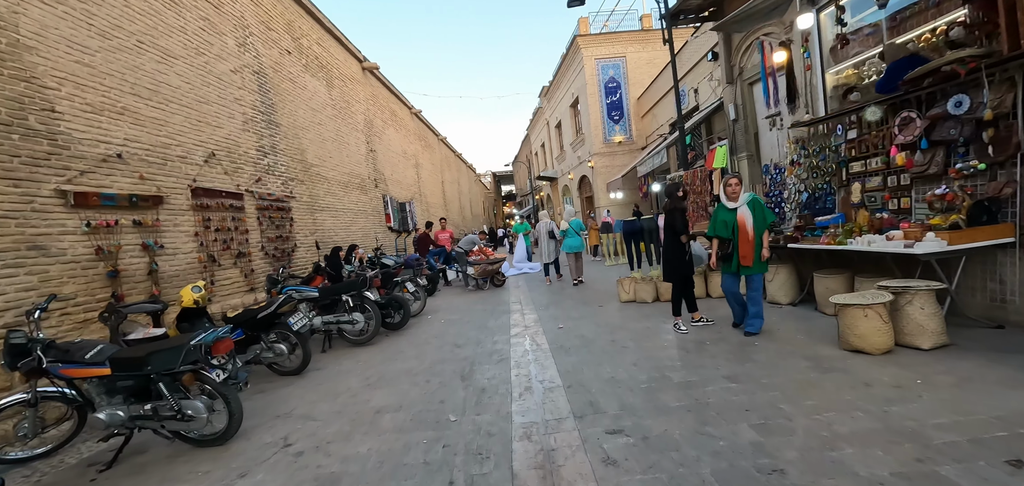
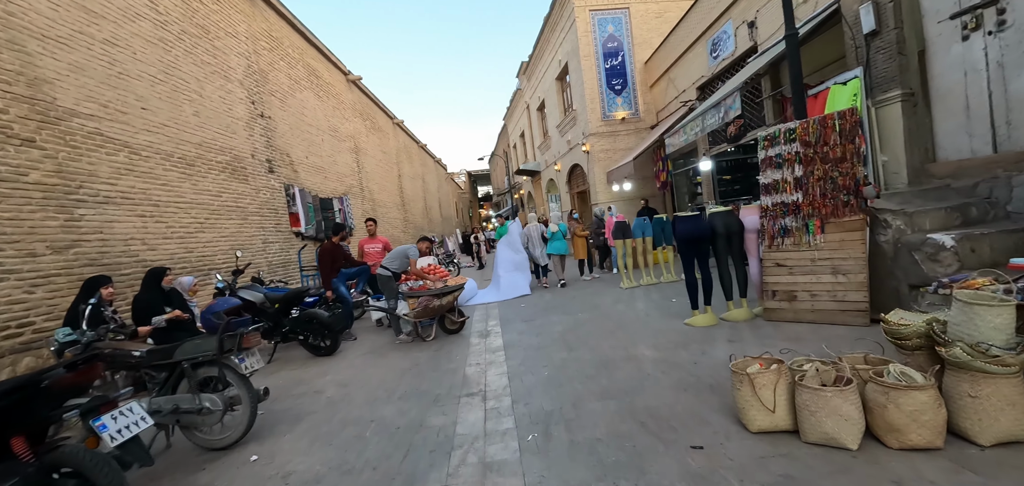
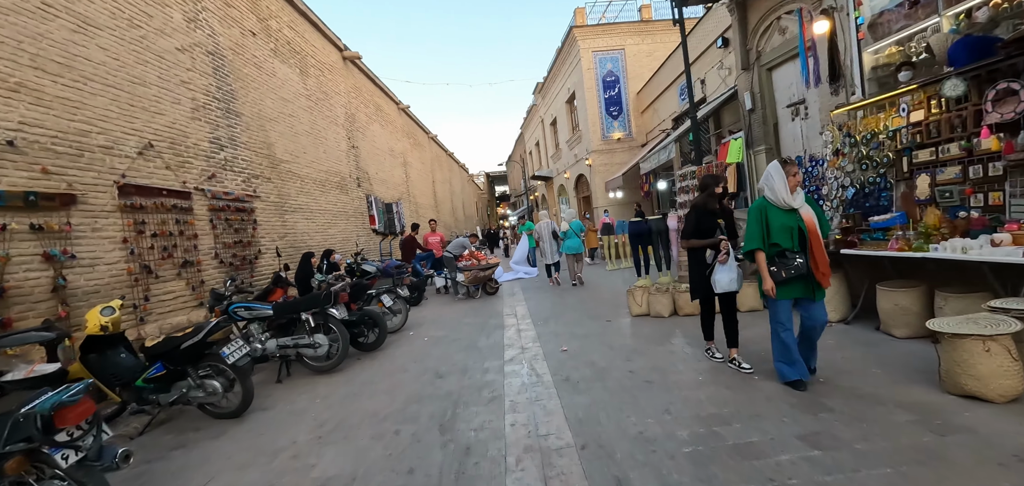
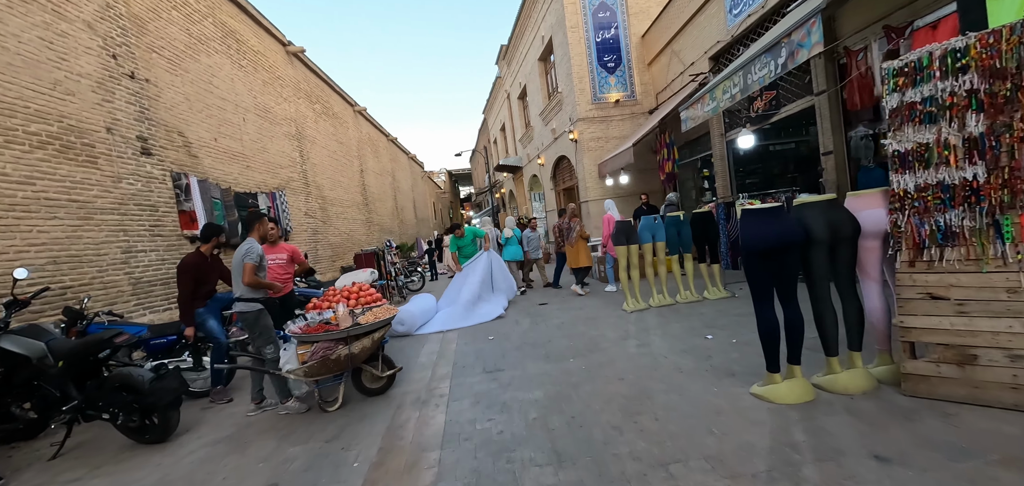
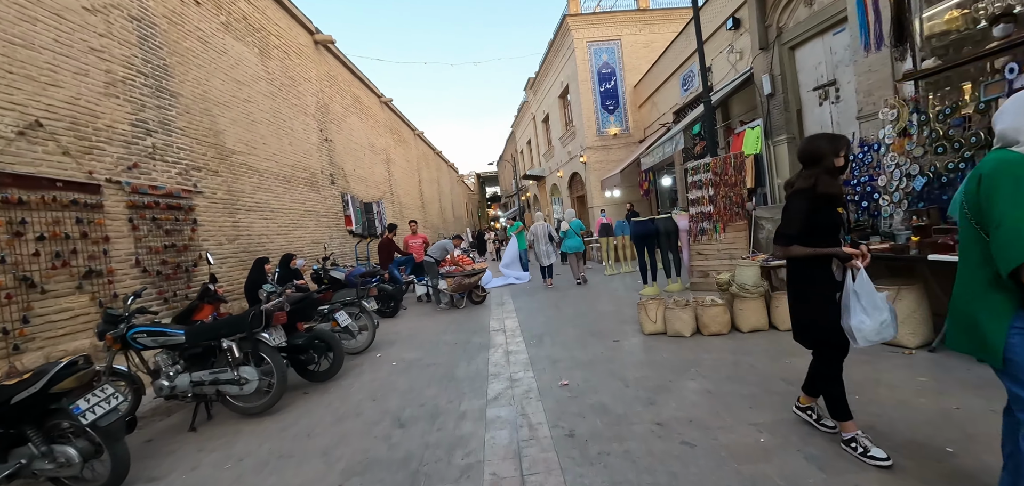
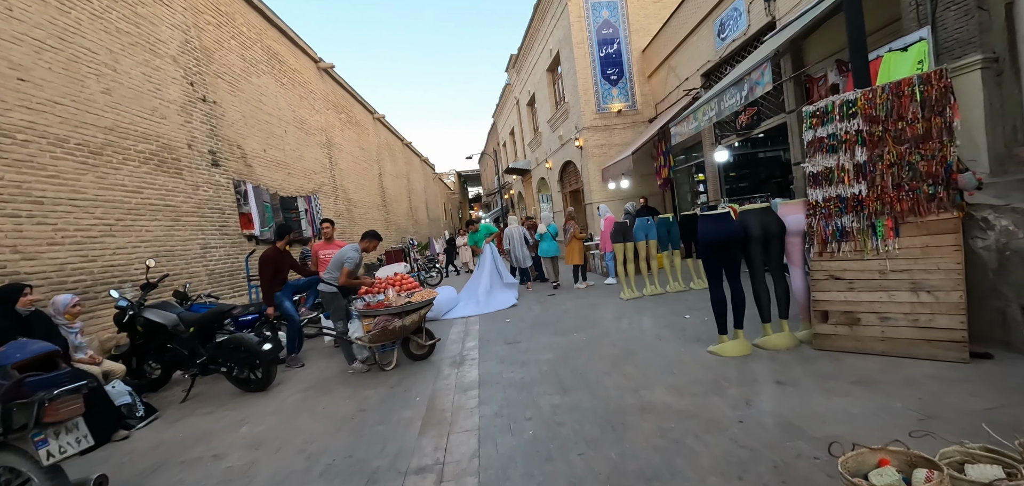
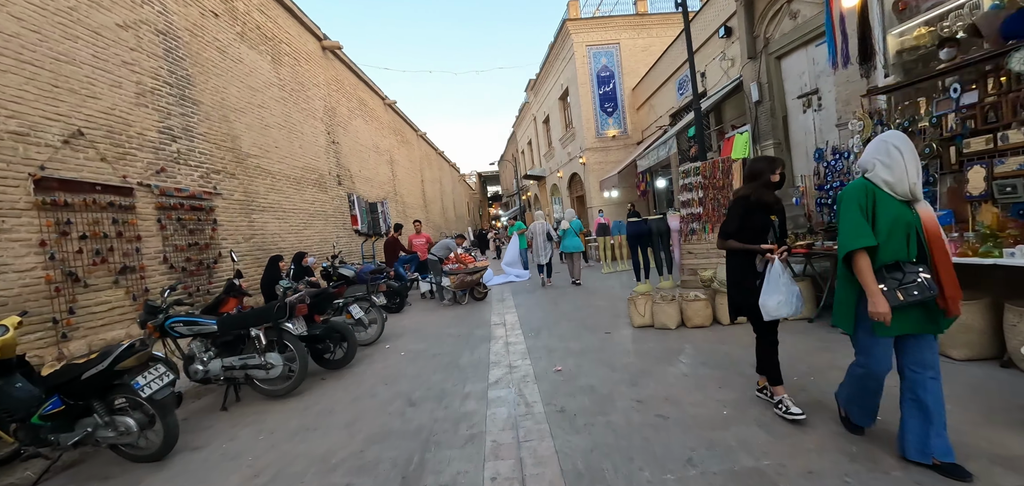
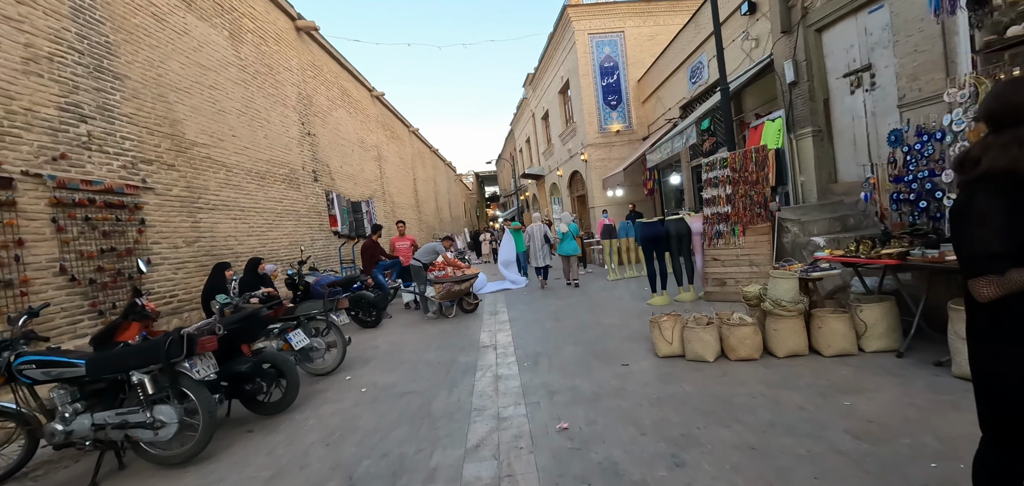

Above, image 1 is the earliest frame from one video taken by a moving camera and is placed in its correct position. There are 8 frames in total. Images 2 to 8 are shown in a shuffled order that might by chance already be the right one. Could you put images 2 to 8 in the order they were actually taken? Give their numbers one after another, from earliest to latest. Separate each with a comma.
3, 7, 5, 8, 2, 6, 4
